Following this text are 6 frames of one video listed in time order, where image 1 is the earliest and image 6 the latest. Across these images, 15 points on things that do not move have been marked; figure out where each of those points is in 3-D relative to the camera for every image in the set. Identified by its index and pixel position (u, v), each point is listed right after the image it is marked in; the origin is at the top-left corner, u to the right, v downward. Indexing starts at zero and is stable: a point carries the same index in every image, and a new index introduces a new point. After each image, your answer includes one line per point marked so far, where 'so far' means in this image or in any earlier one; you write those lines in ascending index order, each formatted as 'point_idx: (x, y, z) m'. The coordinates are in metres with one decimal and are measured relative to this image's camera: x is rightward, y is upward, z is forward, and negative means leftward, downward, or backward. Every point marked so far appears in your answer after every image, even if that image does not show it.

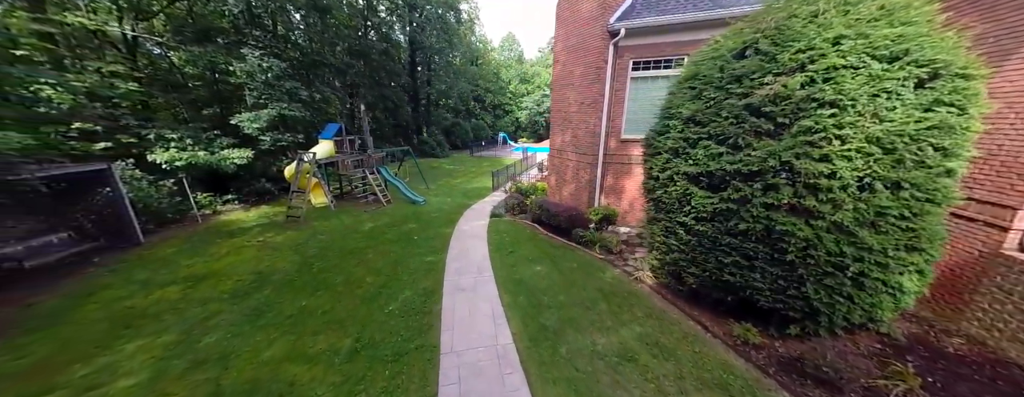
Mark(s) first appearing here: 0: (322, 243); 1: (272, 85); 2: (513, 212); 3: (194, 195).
0: (-5.9, -1.4, +8.2) m
1: (-10.3, +4.9, +11.5) m
2: (0.0, -0.6, +11.2) m
3: (-12.1, +0.1, +10.2) m
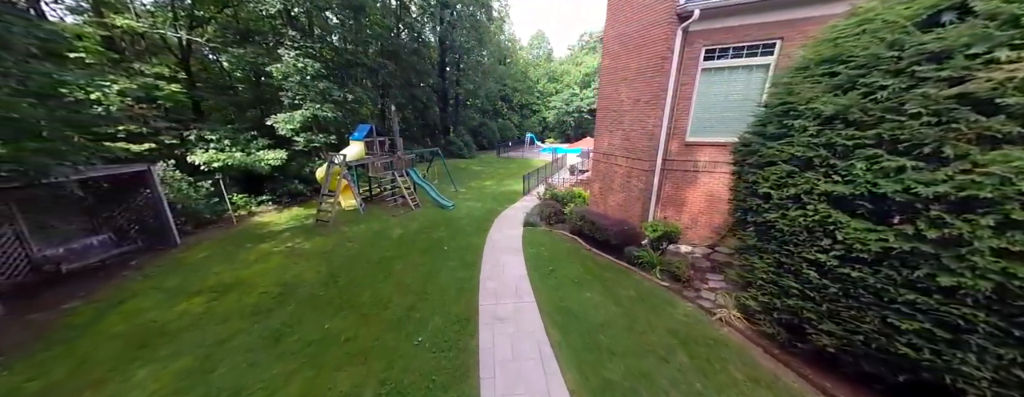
0: (-4.7, -1.6, +7.7) m
1: (-8.8, +4.8, +11.4) m
2: (+1.4, -0.9, +10.2) m
3: (-10.7, +0.1, +10.2) m
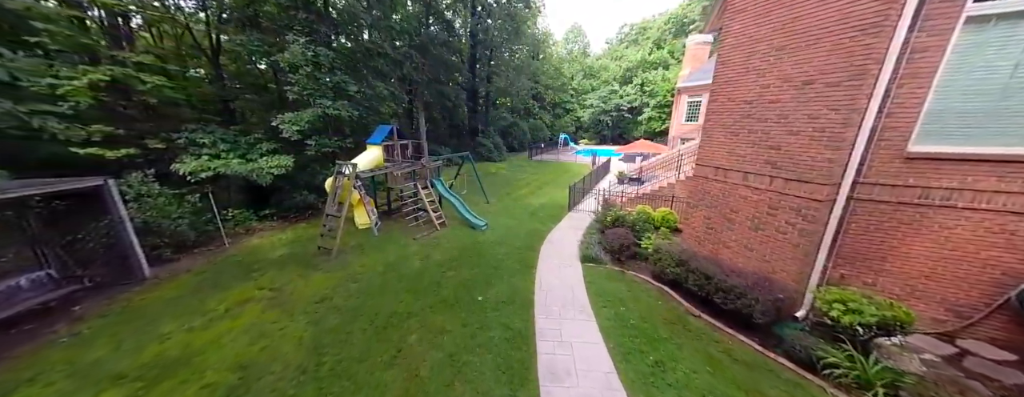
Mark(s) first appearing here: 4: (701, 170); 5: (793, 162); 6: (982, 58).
0: (-3.4, -2.2, +5.6) m
1: (-7.0, +4.3, +9.6) m
2: (+2.9, -1.6, +7.5) m
3: (-9.1, -0.4, +8.6) m
4: (+4.3, +0.6, +6.1) m
5: (+4.6, +0.6, +4.4) m
6: (+5.9, +1.8, +3.4) m
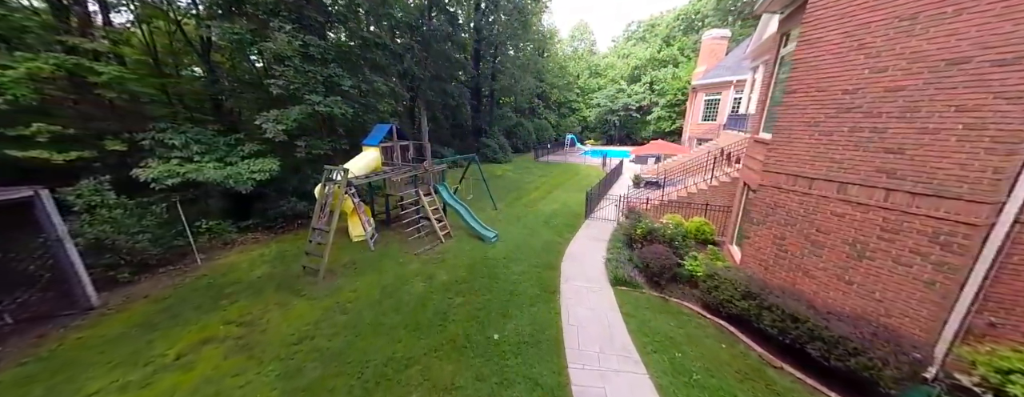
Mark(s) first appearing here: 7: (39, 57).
0: (-3.0, -2.4, +4.5) m
1: (-6.5, +4.0, +8.5) m
2: (+3.3, -1.9, +6.3) m
3: (-8.7, -0.6, +7.5) m
4: (+4.7, +0.4, +4.9) m
5: (+5.0, +0.3, +3.3) m
6: (+6.4, +1.5, +2.2) m
7: (-9.7, +2.9, +5.5) m
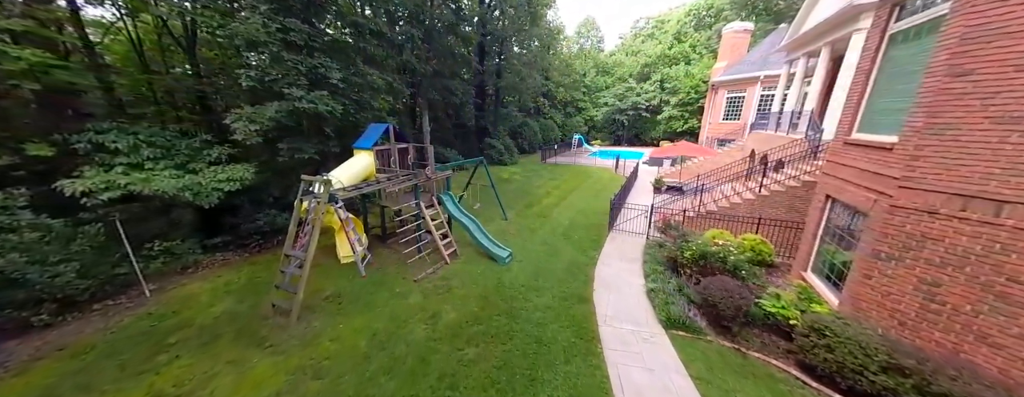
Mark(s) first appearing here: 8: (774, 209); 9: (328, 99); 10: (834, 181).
0: (-2.5, -2.8, +3.1) m
1: (-6.0, +3.7, +7.2) m
2: (+3.8, -2.2, +4.9) m
3: (-8.2, -1.0, +6.2) m
4: (+5.2, 0.0, +3.5) m
5: (+5.5, 0.0, +1.9) m
6: (+6.8, +1.2, +0.8) m
7: (-9.2, +2.5, +4.2) m
8: (+8.0, -0.3, +8.2) m
9: (-5.2, +2.8, +7.5) m
10: (+6.4, +0.4, +5.3) m
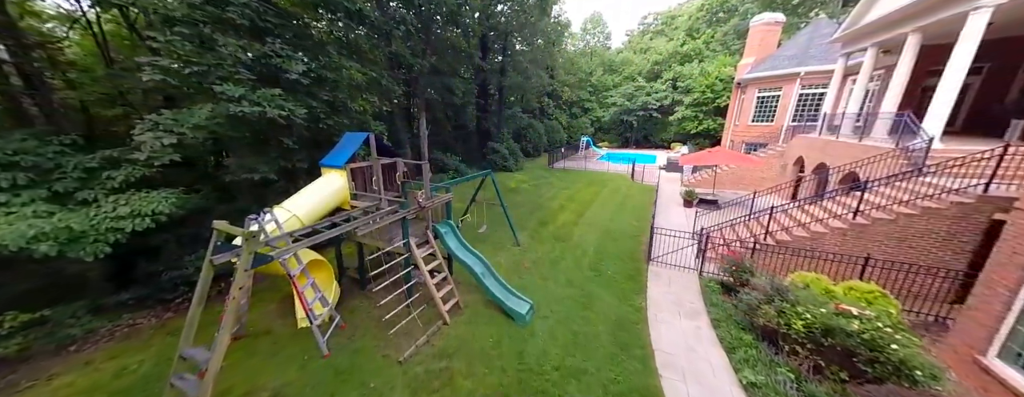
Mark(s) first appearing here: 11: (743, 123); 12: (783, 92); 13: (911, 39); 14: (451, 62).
0: (-2.1, -3.5, +1.2) m
1: (-5.6, +2.9, +5.2) m
2: (+4.3, -2.9, +3.0) m
3: (-7.7, -1.7, +4.2) m
4: (+5.6, -0.7, +1.6) m
5: (+5.9, -0.7, -0.1) m
6: (+7.3, +0.5, -1.1) m
7: (-8.8, +1.8, +2.2) m
8: (+8.4, -1.0, +6.2) m
9: (-4.7, +2.1, +5.6) m
10: (+6.8, -0.3, +3.4) m
11: (+16.2, +5.3, +18.8) m
12: (+16.5, +6.5, +16.4) m
13: (+12.5, +5.0, +8.4) m
14: (-3.9, +8.7, +17.0) m
